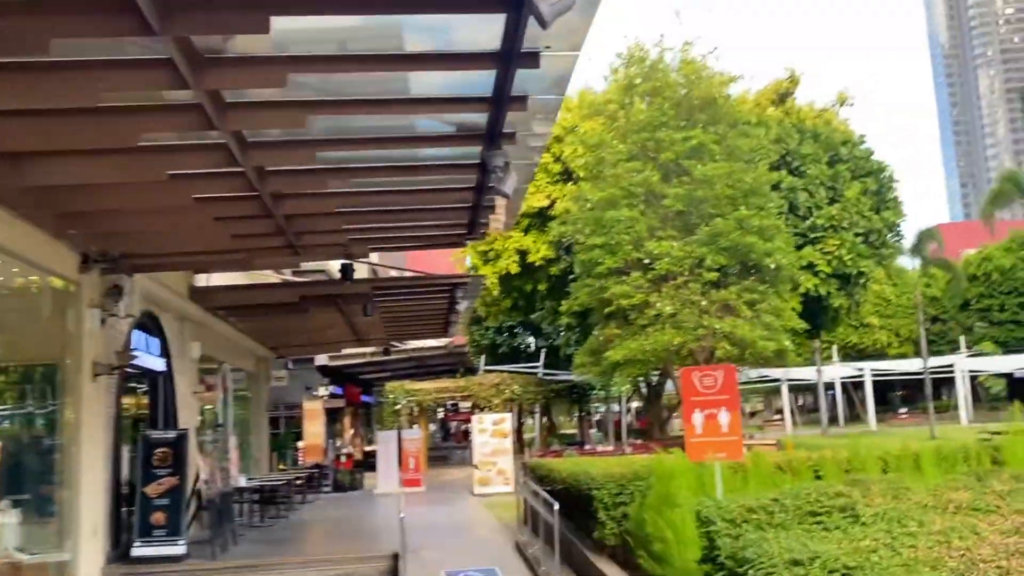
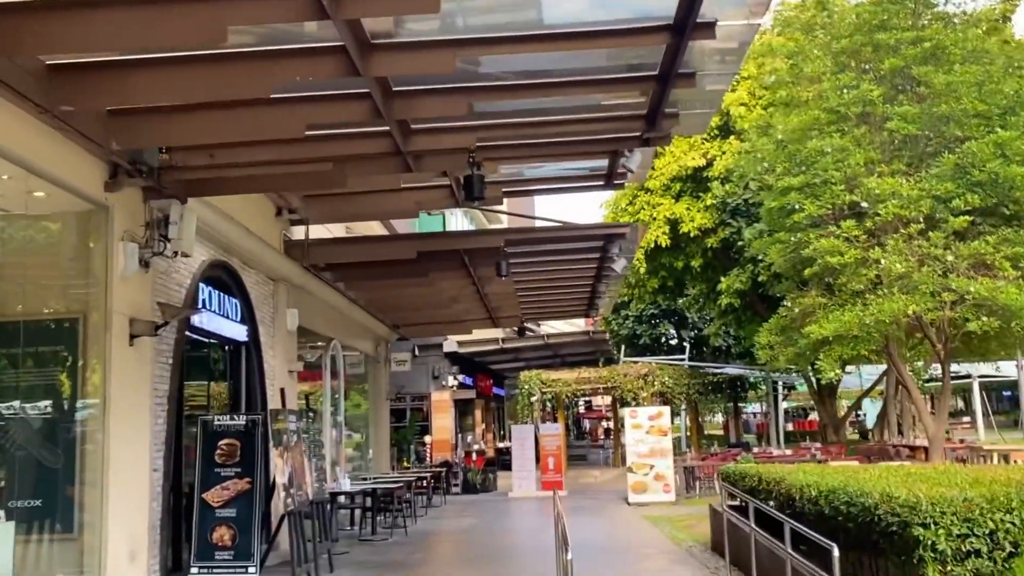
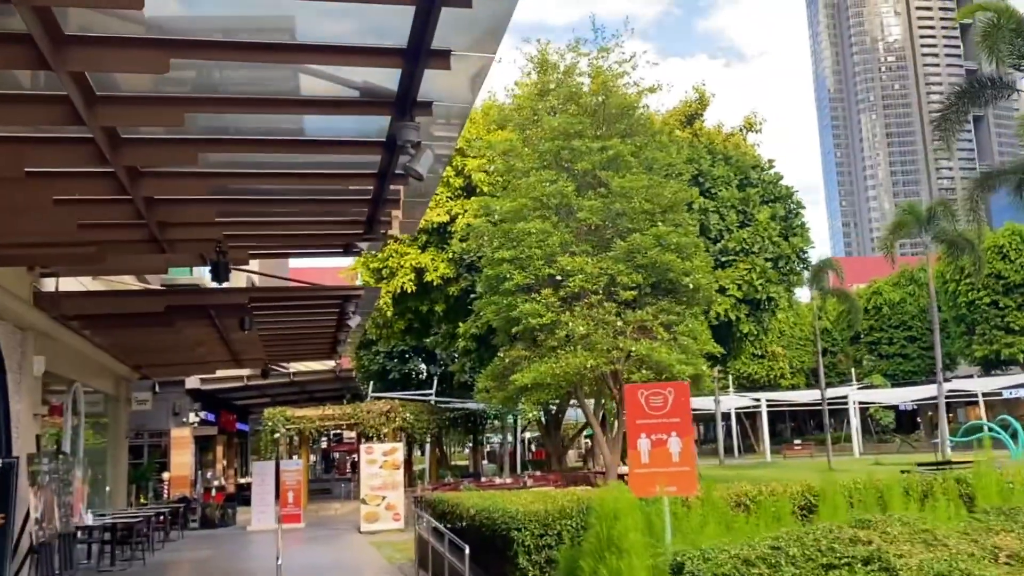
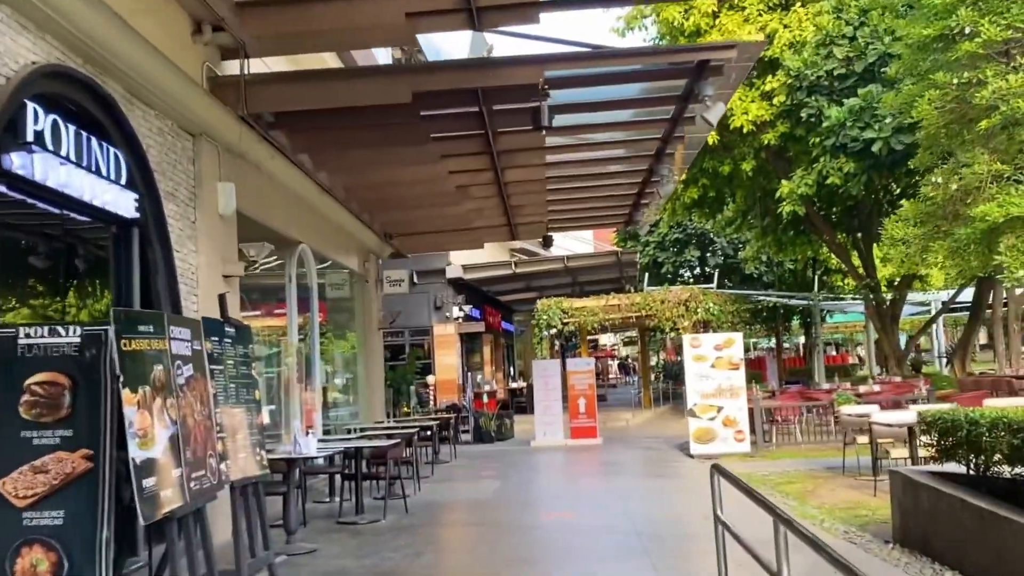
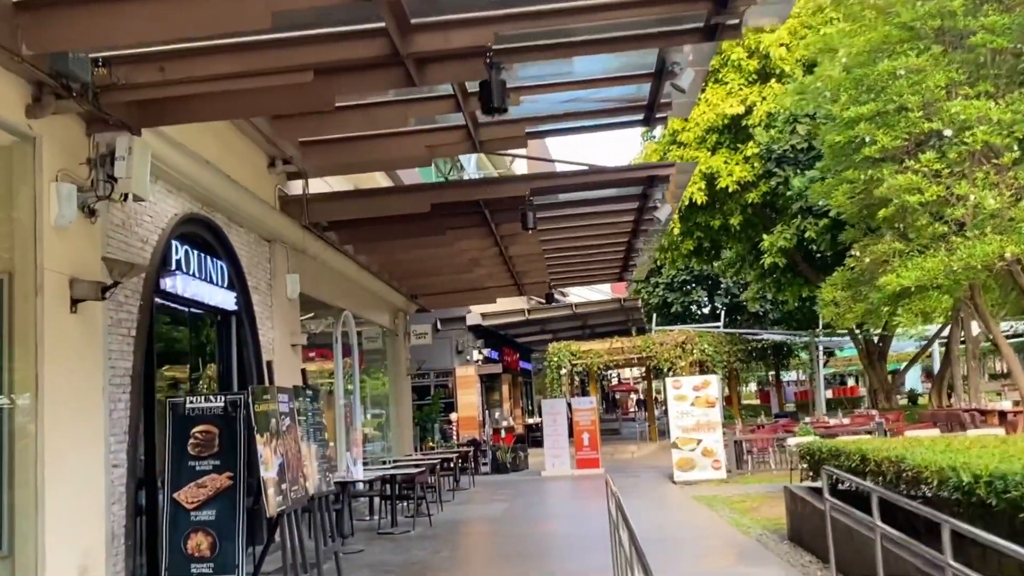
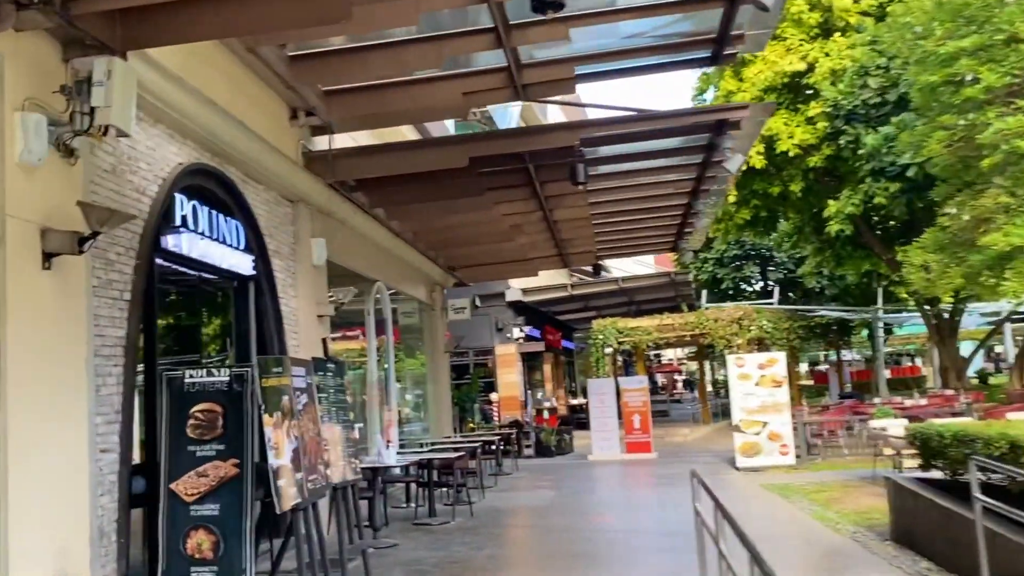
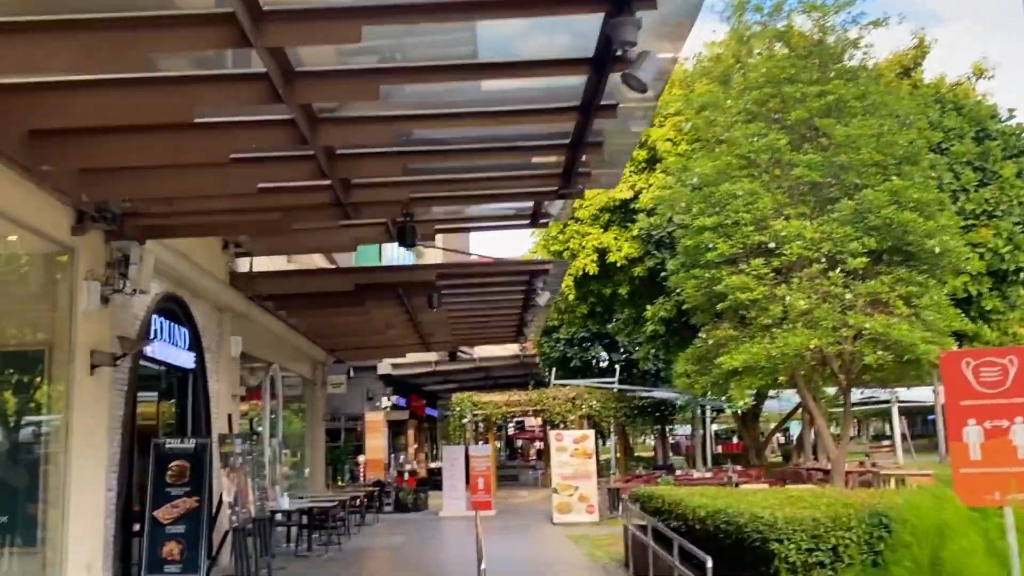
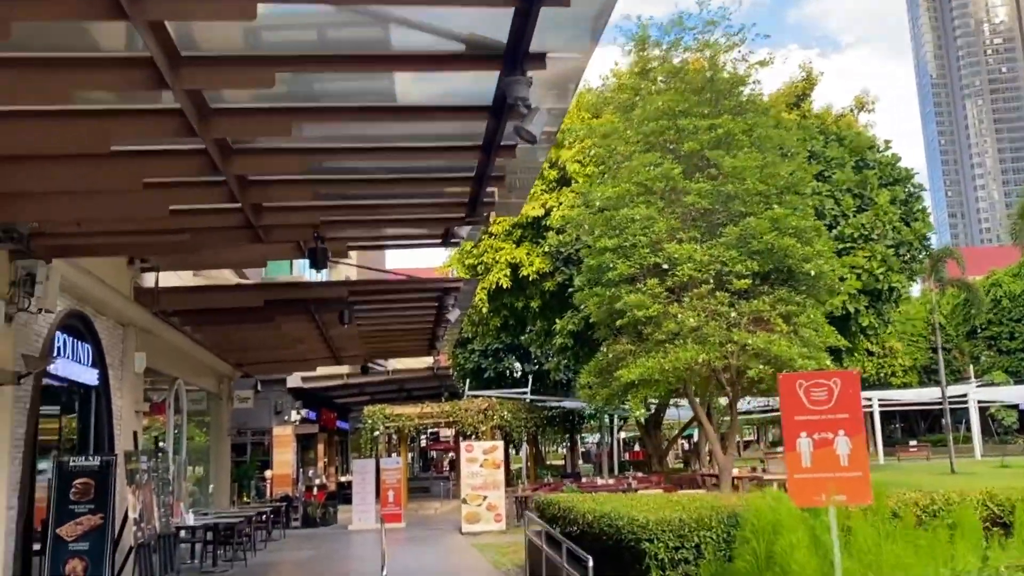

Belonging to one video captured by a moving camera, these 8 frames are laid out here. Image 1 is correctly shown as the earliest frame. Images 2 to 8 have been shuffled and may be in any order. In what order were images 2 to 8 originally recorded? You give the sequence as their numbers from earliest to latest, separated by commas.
3, 8, 7, 2, 5, 6, 4
